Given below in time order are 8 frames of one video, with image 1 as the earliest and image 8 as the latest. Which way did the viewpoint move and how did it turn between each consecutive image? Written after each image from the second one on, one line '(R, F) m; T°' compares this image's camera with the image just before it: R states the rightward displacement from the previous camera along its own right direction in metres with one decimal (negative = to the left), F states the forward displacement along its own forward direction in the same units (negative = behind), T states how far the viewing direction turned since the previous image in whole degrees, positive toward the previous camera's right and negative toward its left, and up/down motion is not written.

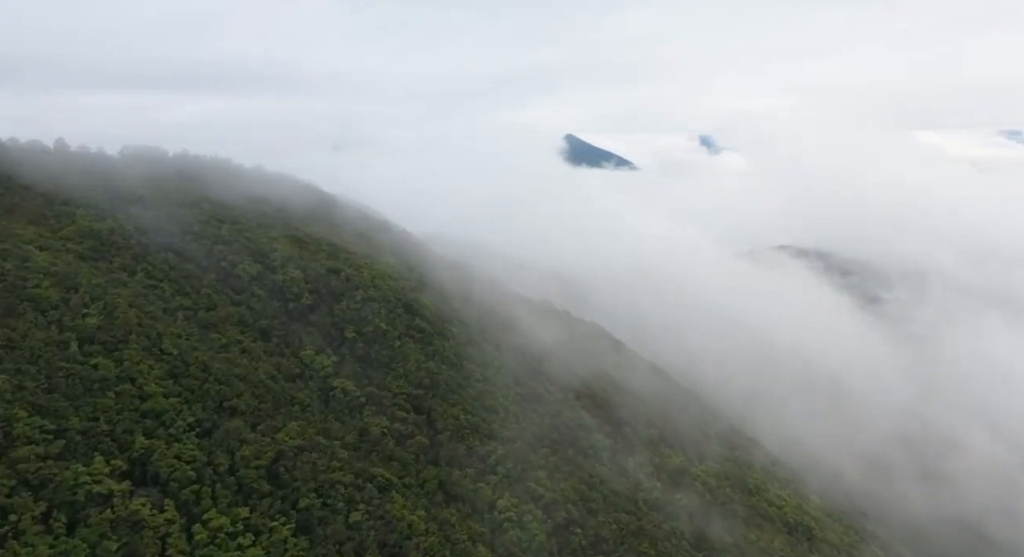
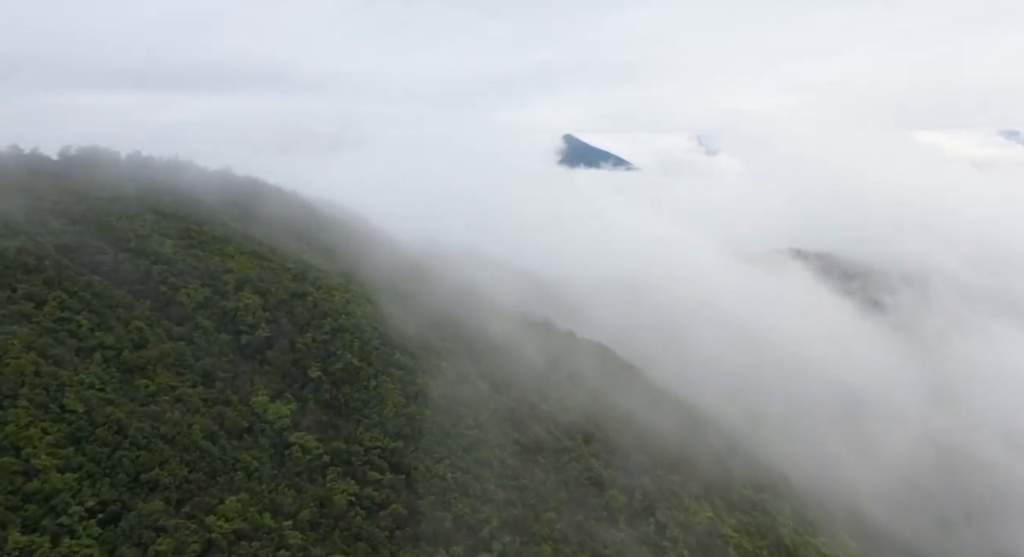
(+0.1, +5.5) m; 0°
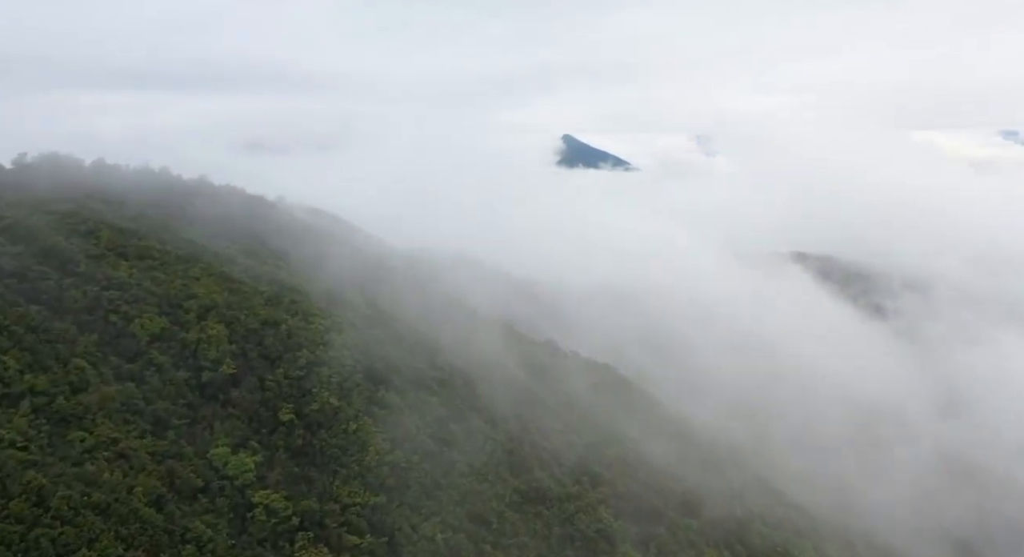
(0.0, +3.4) m; 0°
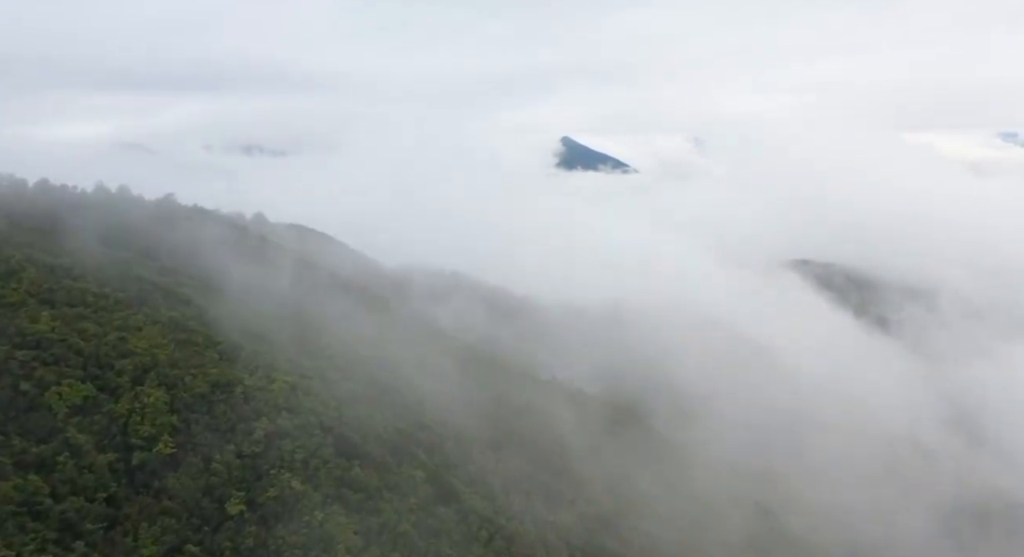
(0.0, +4.4) m; 0°
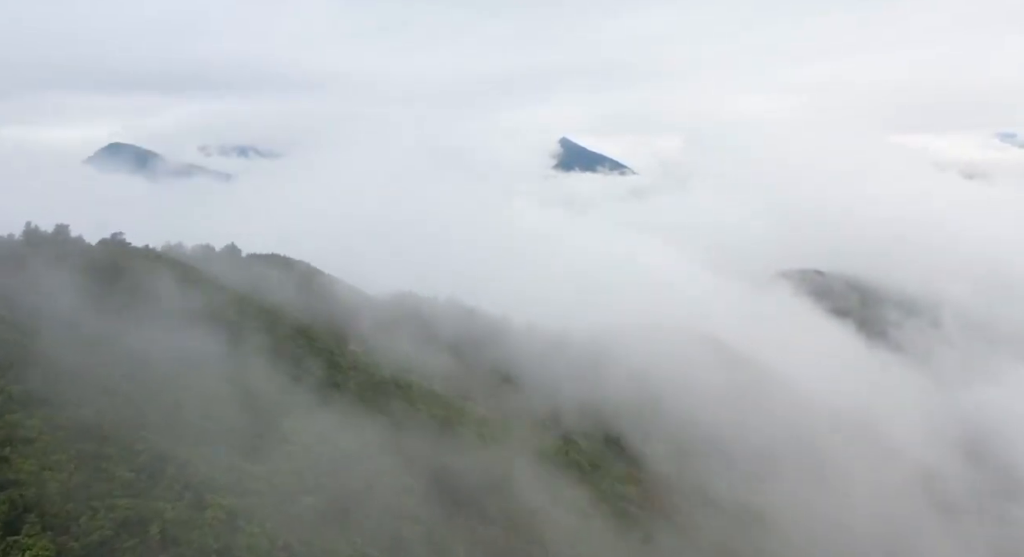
(-0.1, +5.3) m; 0°
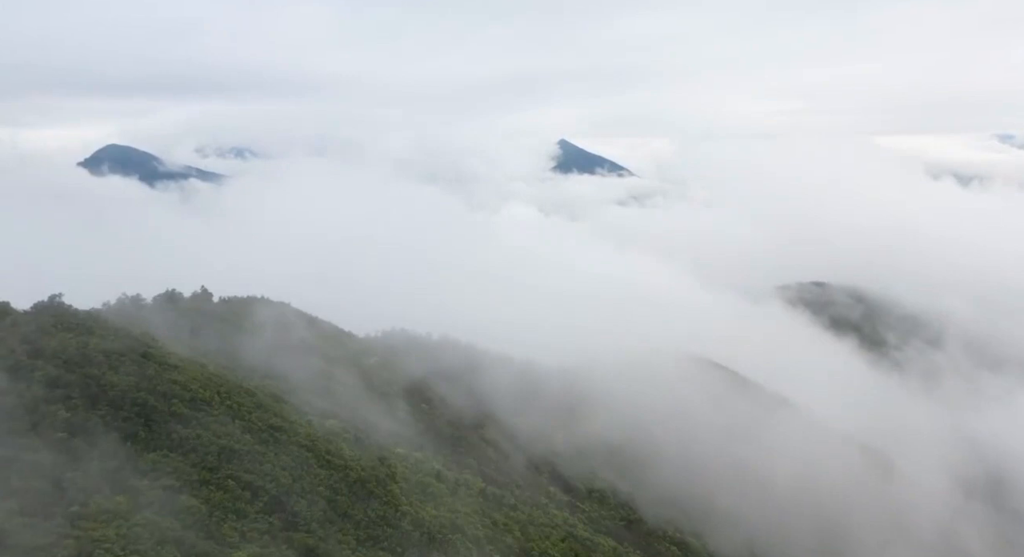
(+0.6, +4.8) m; 0°
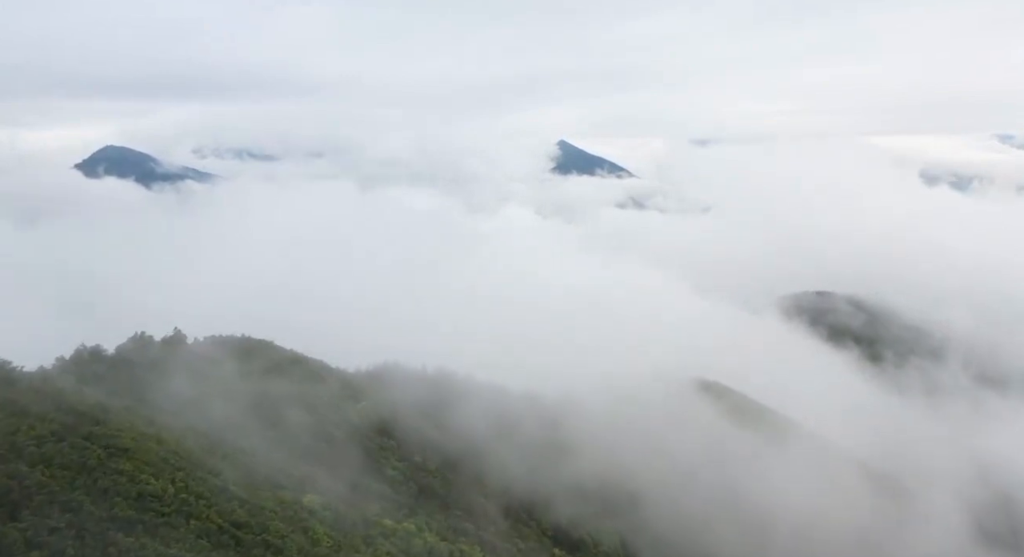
(+0.7, +3.8) m; 0°
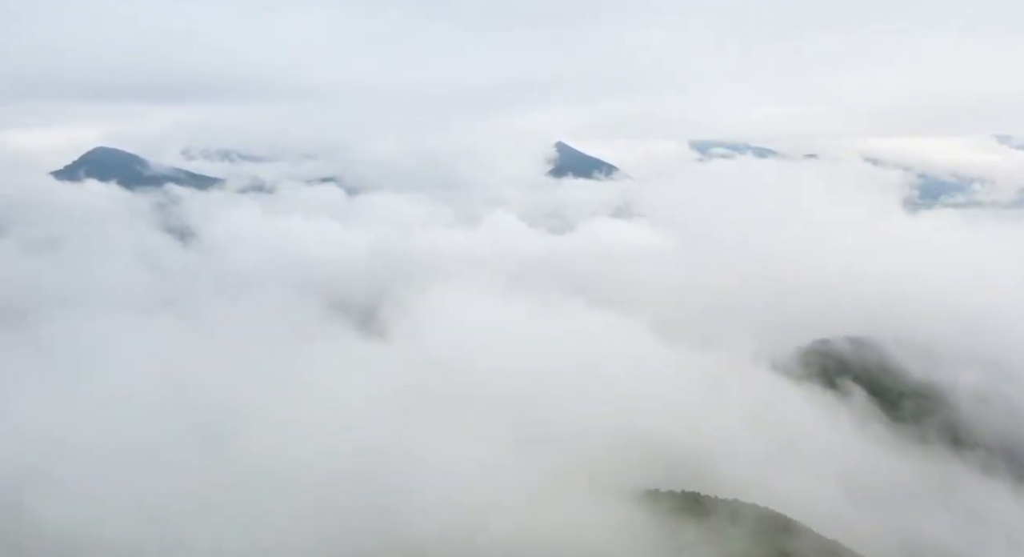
(+5.6, +18.0) m; 0°
